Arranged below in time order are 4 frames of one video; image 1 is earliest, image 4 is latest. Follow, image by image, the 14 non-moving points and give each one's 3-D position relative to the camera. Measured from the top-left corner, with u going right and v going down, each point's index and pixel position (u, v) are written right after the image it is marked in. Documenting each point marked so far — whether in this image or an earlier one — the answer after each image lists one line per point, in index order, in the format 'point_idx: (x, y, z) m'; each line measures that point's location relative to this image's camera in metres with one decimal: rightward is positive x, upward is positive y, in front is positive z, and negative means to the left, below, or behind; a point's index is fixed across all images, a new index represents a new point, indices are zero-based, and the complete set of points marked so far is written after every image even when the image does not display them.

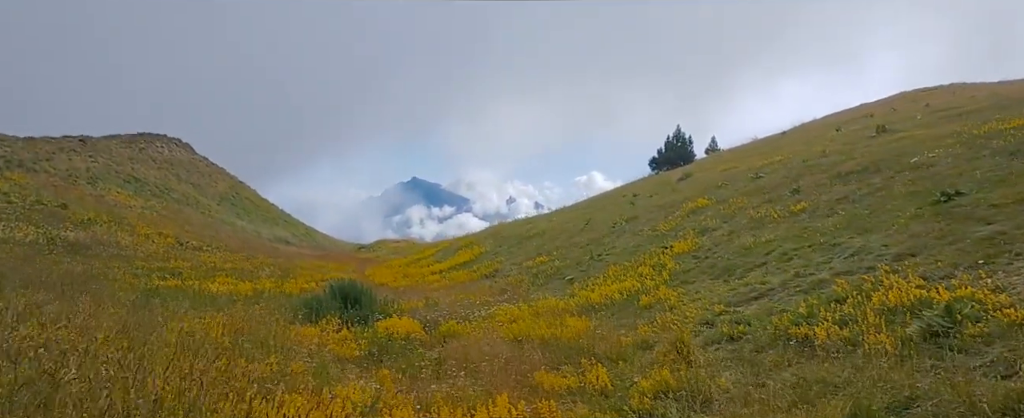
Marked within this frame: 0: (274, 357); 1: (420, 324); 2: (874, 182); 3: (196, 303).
0: (-3.0, -1.8, +7.6) m
1: (-1.9, -2.4, +12.8) m
2: (+8.7, +0.7, +14.8) m
3: (-7.6, -2.2, +14.7) m
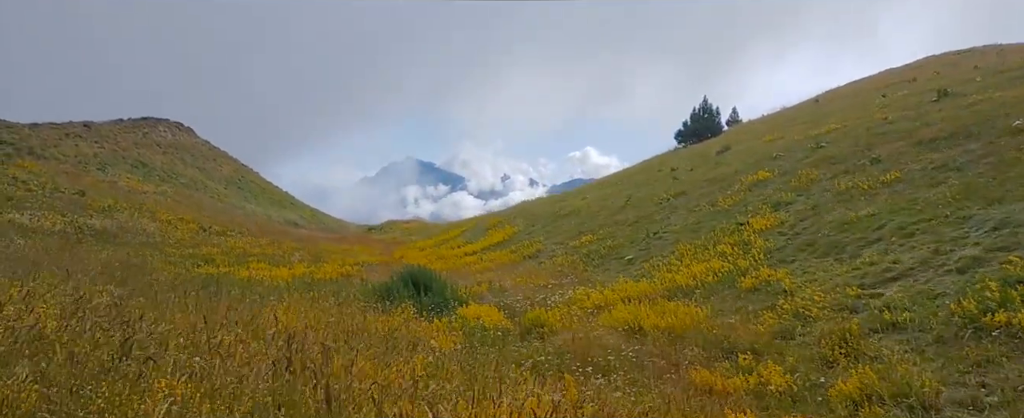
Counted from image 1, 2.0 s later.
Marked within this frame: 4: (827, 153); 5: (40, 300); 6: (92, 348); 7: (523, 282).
0: (-1.3, -1.6, +6.8) m
1: (-0.2, -2.0, +12.0) m
2: (+10.3, +1.4, +13.8) m
3: (-5.9, -1.9, +13.9) m
4: (+9.9, +1.8, +19.5) m
5: (-5.2, -1.0, +6.9) m
6: (-3.4, -1.2, +5.0) m
7: (+0.3, -2.0, +17.2) m
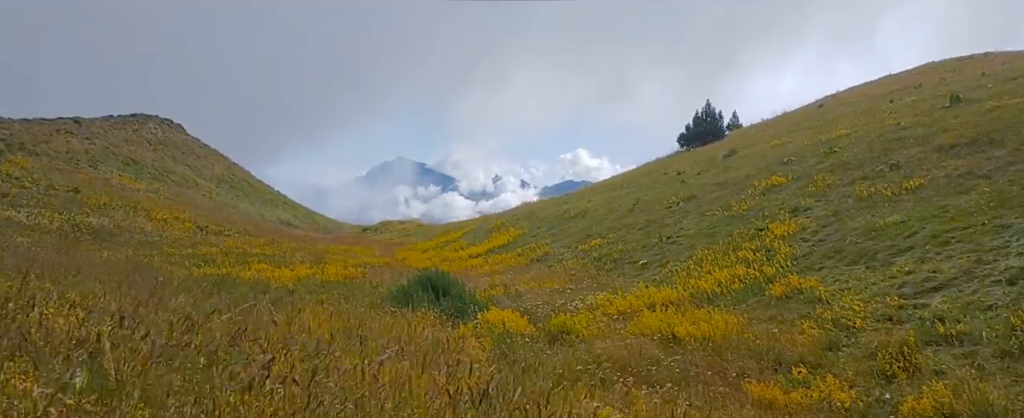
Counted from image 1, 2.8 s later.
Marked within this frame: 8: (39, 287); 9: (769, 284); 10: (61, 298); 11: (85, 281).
0: (-0.8, -1.7, +6.5) m
1: (+0.2, -2.1, +11.8) m
2: (+10.8, +1.2, +13.6) m
3: (-5.5, -1.9, +13.6) m
4: (+10.3, +1.6, +19.4) m
5: (-4.7, -1.0, +6.5) m
6: (-2.9, -1.2, +4.7) m
7: (+0.7, -2.1, +16.9) m
8: (-6.1, -1.0, +8.0) m
9: (+4.9, -1.4, +11.7) m
10: (-5.3, -1.0, +7.3) m
11: (-7.4, -1.2, +10.7) m
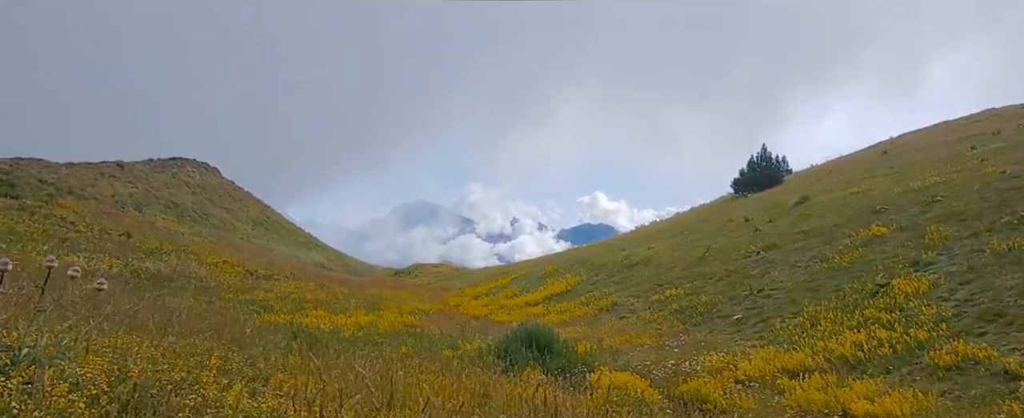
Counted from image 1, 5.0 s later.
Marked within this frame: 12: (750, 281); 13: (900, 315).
0: (+1.1, -2.2, +5.5) m
1: (+2.3, -3.0, +10.6) m
2: (+13.0, +0.1, +12.3) m
3: (-3.3, -2.9, +12.7) m
4: (+12.7, 0.0, +18.0) m
5: (-2.8, -1.6, +5.7) m
6: (-1.0, -1.6, +3.7) m
7: (+3.0, -3.4, +15.7) m
8: (-4.1, -1.6, +7.2) m
9: (+7.0, -2.4, +10.4) m
10: (-3.4, -1.6, +6.5) m
11: (-5.4, -2.0, +10.0) m
12: (+7.7, -2.3, +19.9) m
13: (+7.8, -2.1, +12.4) m
